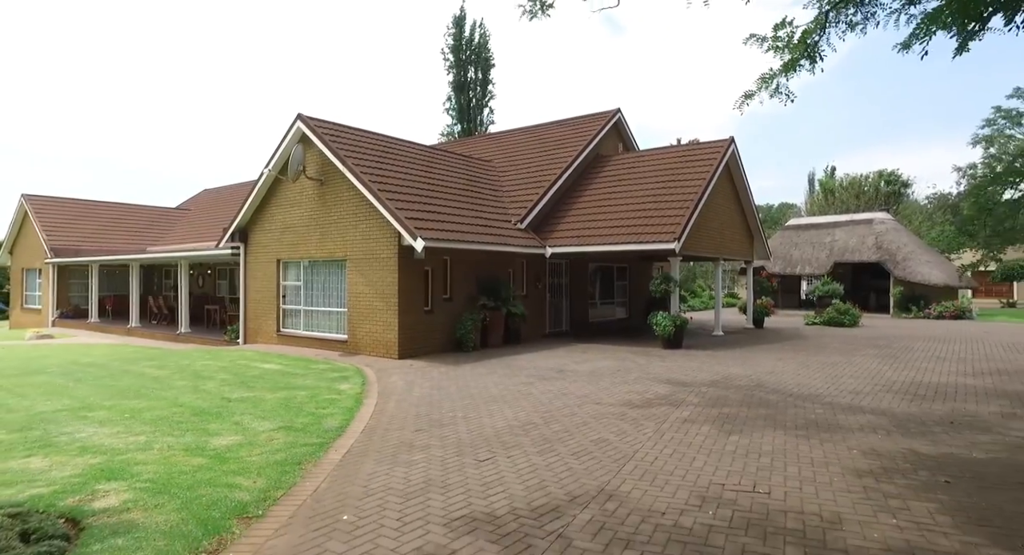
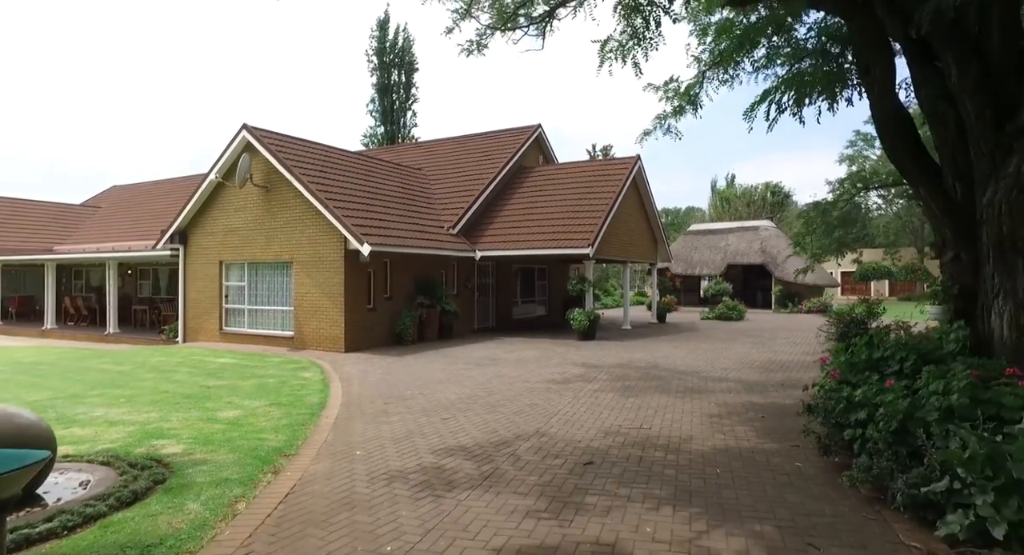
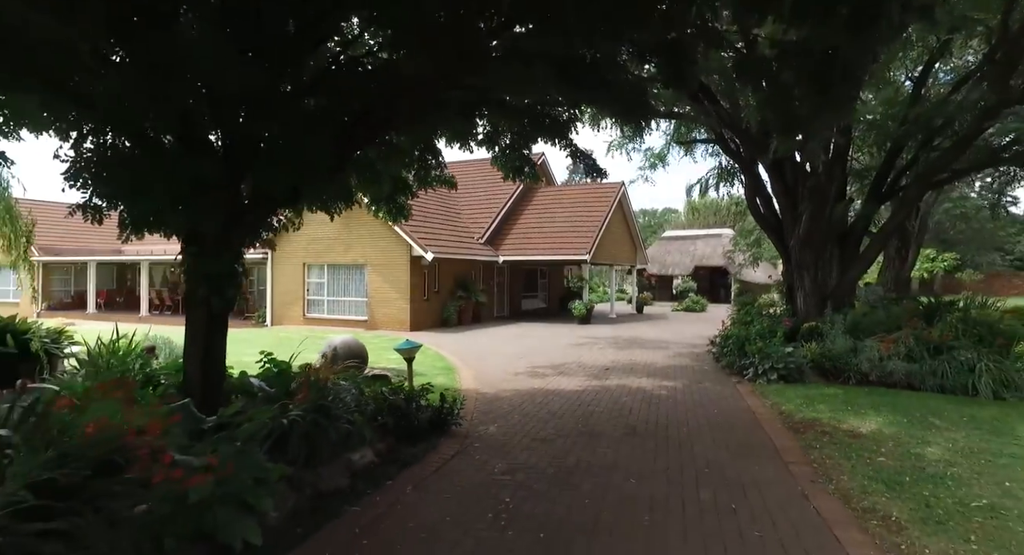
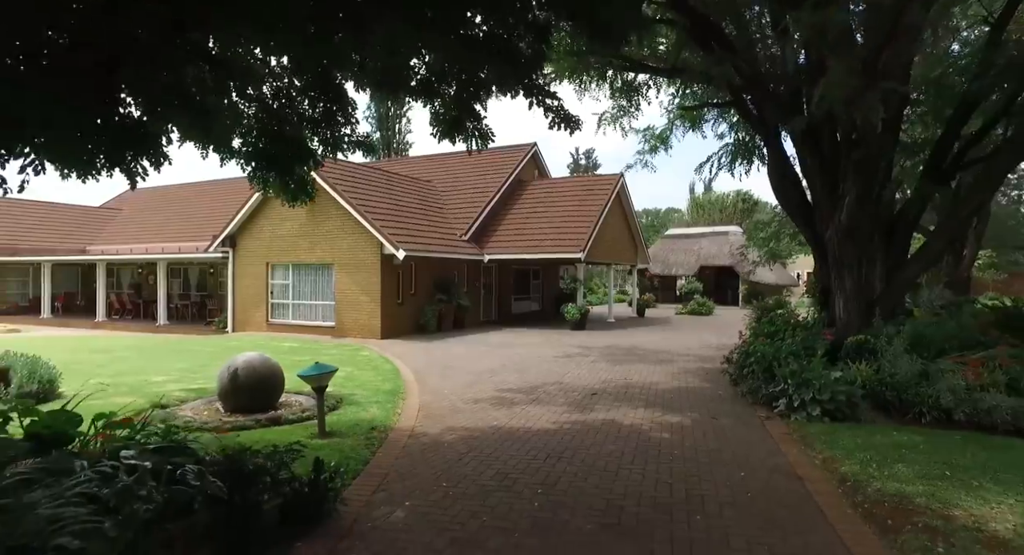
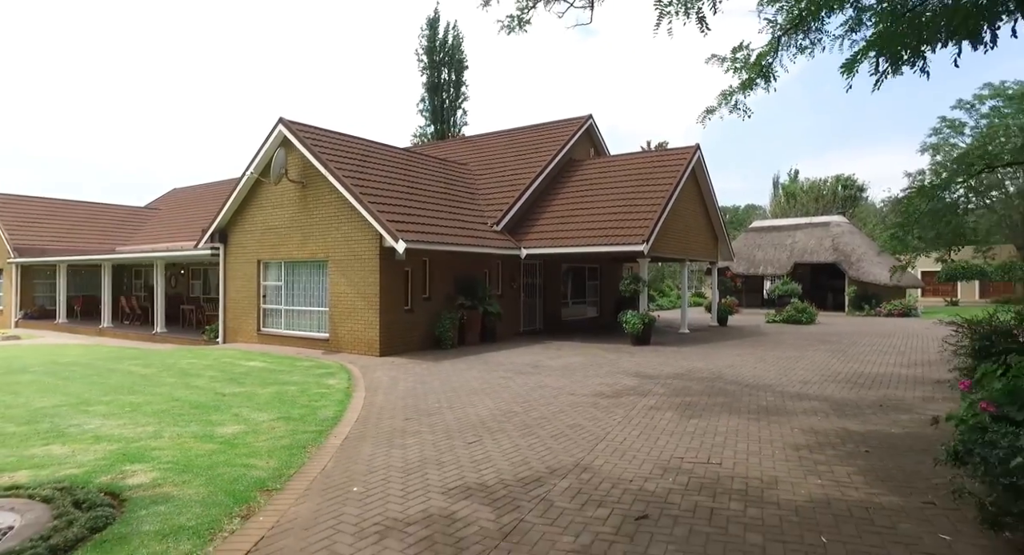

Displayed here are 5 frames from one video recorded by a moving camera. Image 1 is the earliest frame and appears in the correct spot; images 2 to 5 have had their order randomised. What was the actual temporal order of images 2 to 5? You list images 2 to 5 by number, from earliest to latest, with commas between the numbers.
5, 2, 4, 3
